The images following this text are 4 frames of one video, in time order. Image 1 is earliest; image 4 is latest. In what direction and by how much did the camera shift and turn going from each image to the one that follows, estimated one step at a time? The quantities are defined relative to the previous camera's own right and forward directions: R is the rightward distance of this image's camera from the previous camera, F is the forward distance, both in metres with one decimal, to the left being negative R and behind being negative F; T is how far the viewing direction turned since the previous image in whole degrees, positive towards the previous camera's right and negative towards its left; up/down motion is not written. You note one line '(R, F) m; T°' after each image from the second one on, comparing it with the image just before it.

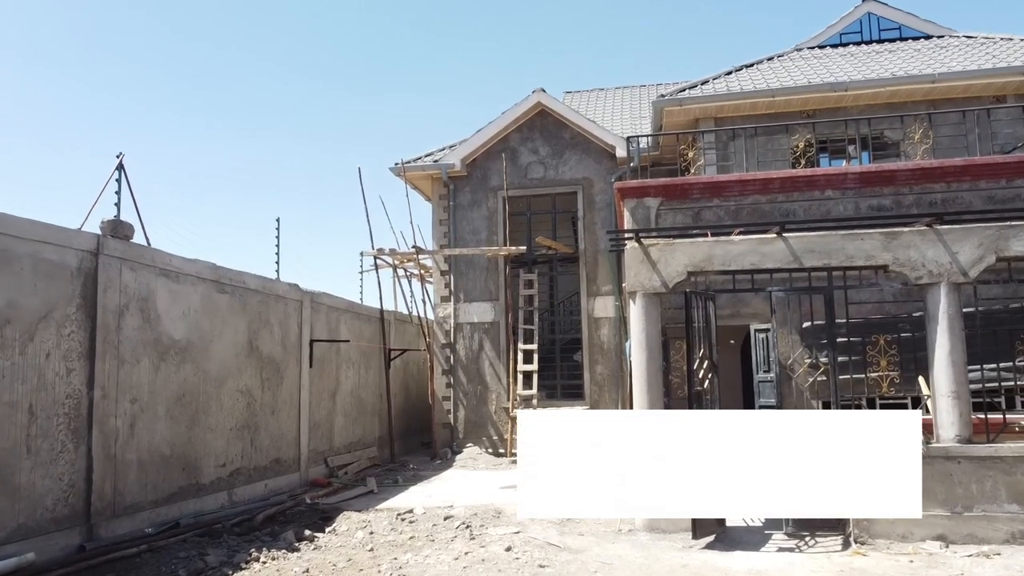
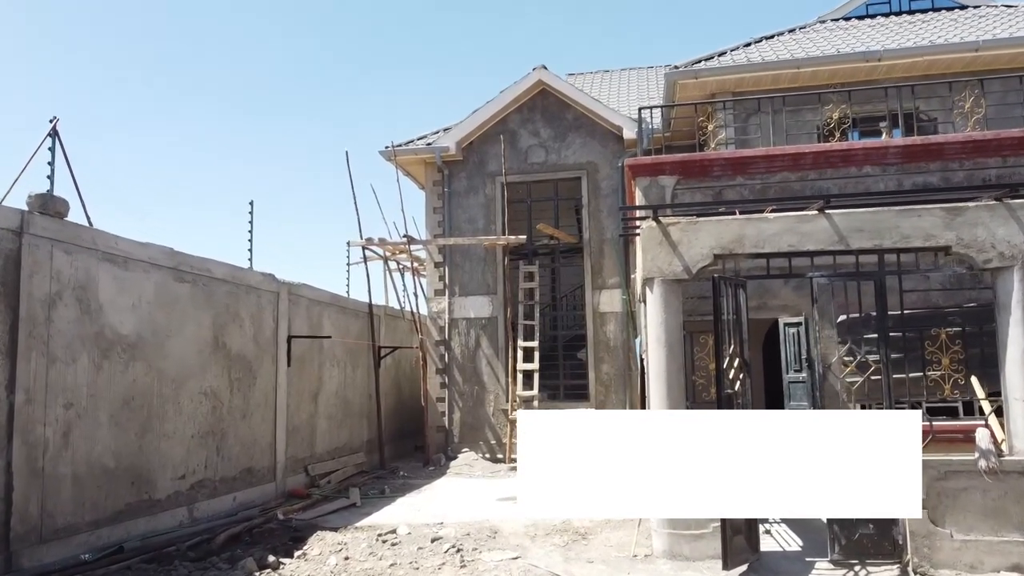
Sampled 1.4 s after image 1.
(0.0, +1.0) m; 0°
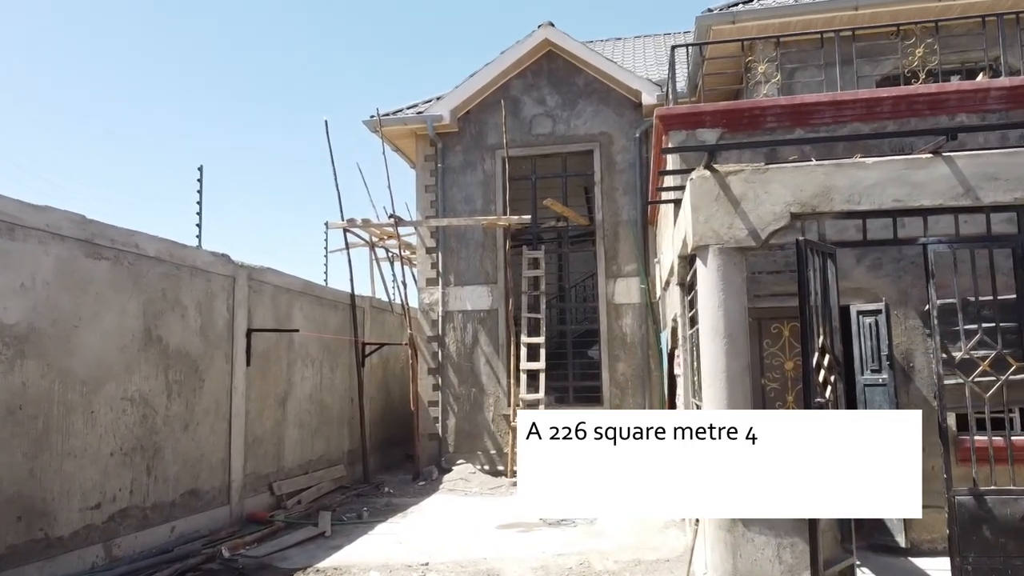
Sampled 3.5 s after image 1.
(0.0, +1.6) m; 0°
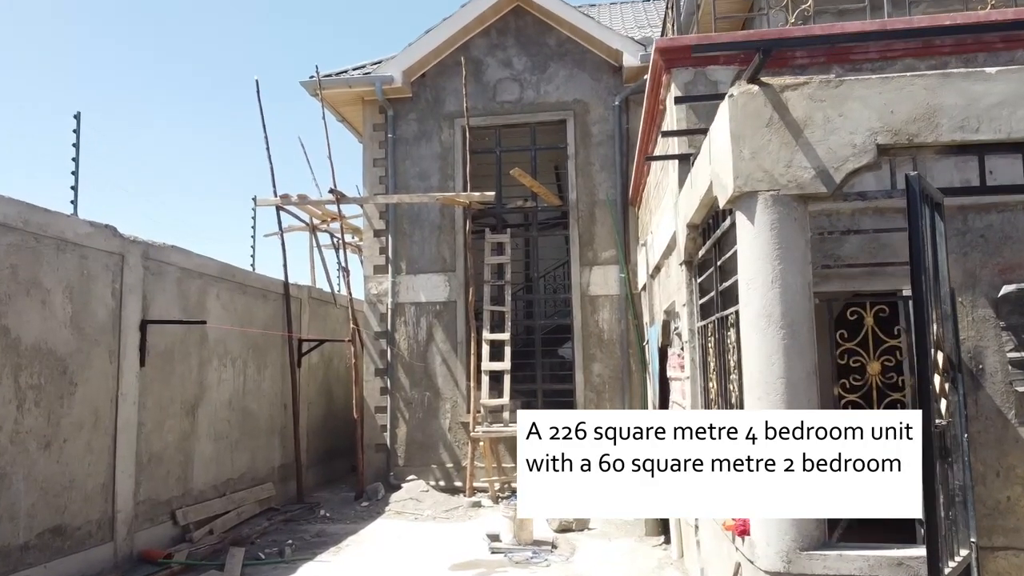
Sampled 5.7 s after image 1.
(0.0, +1.5) m; +3°
